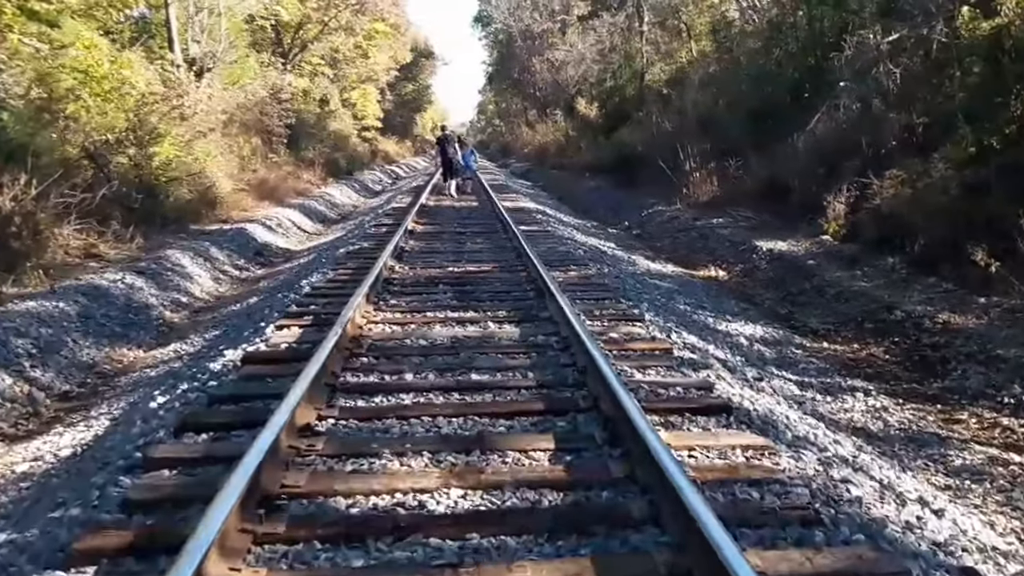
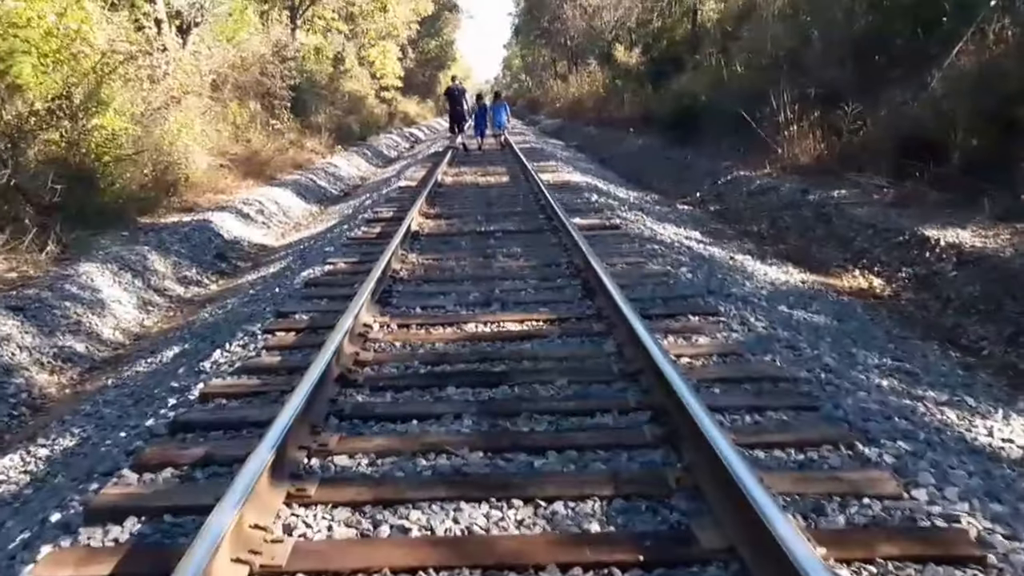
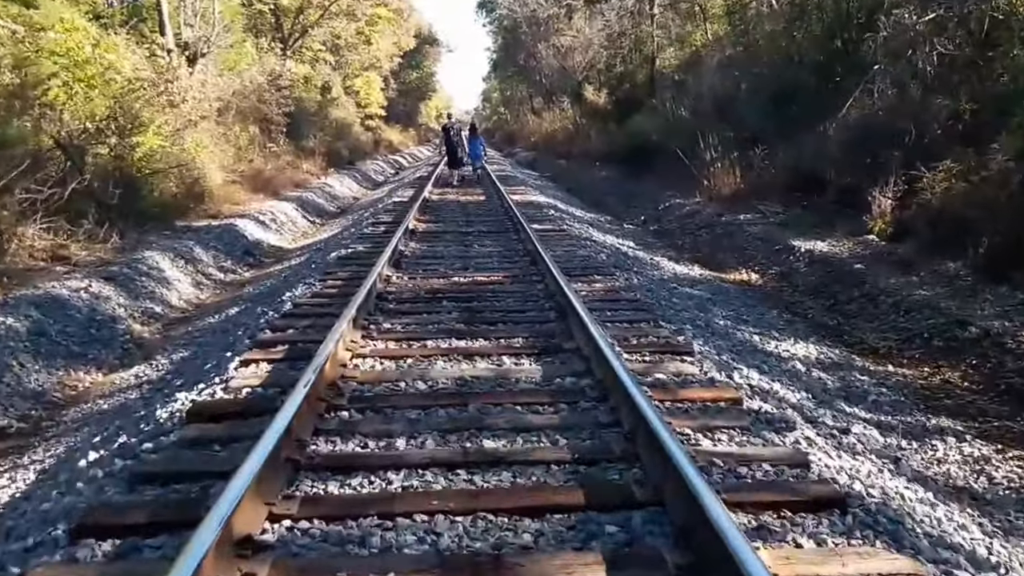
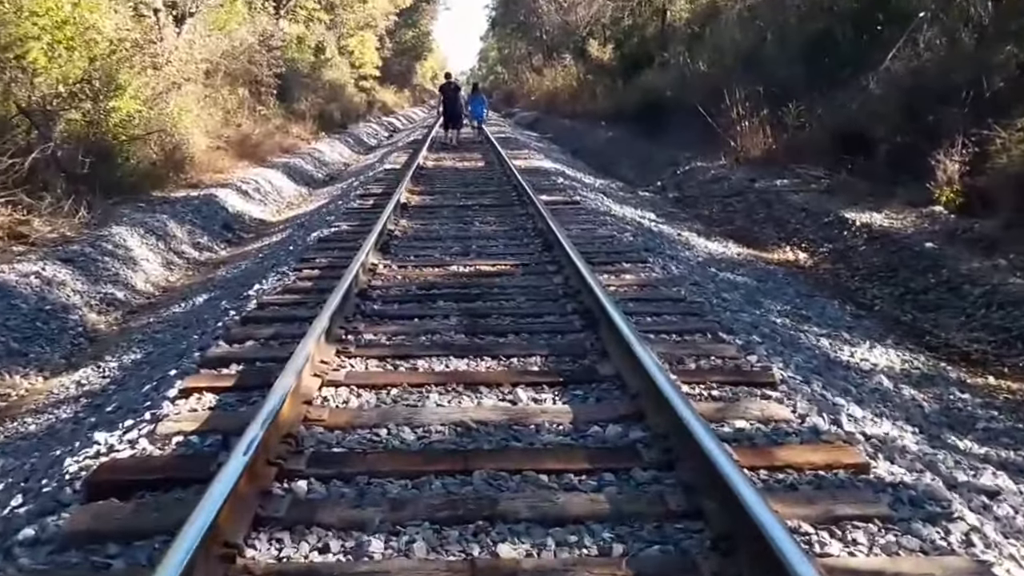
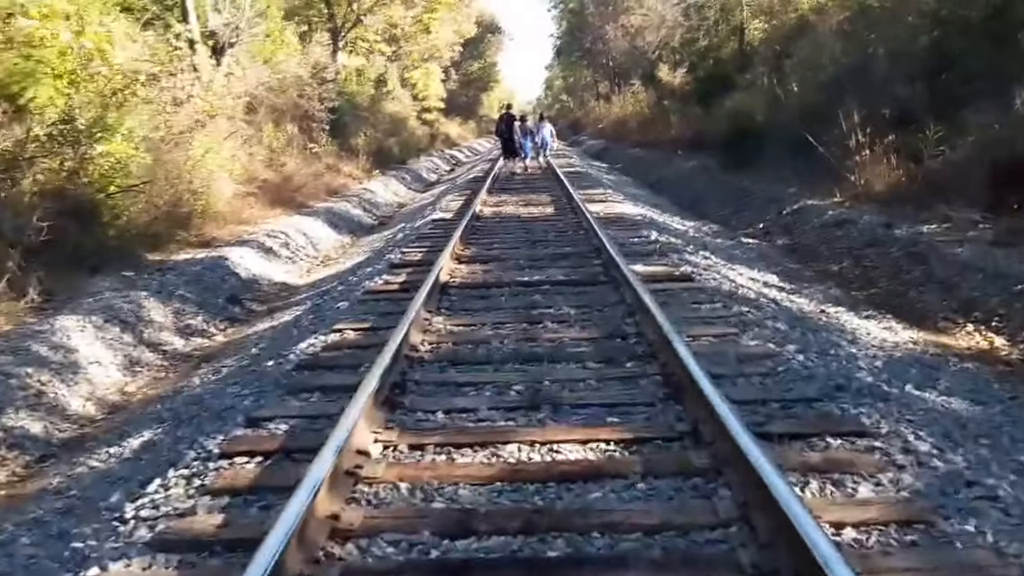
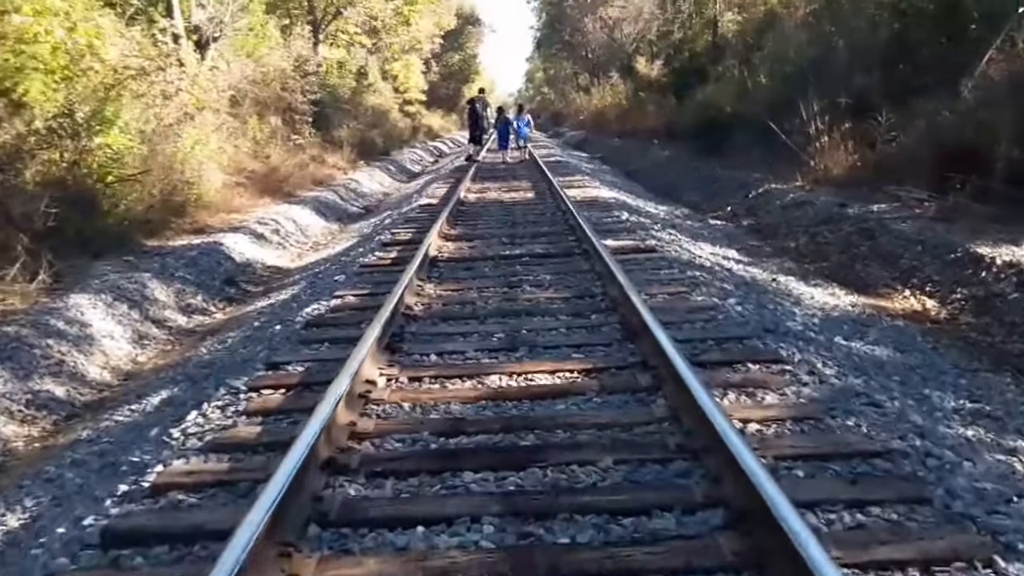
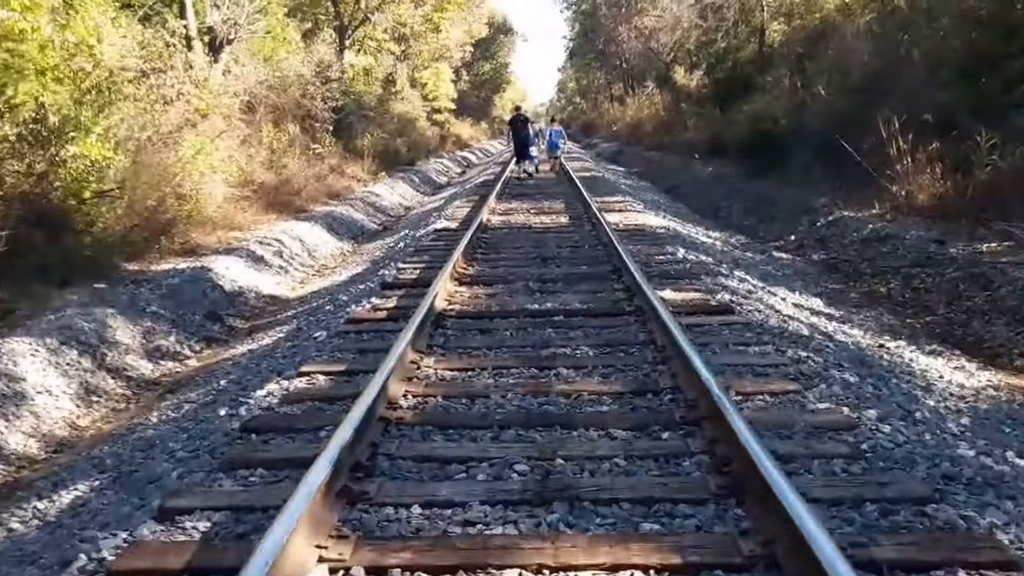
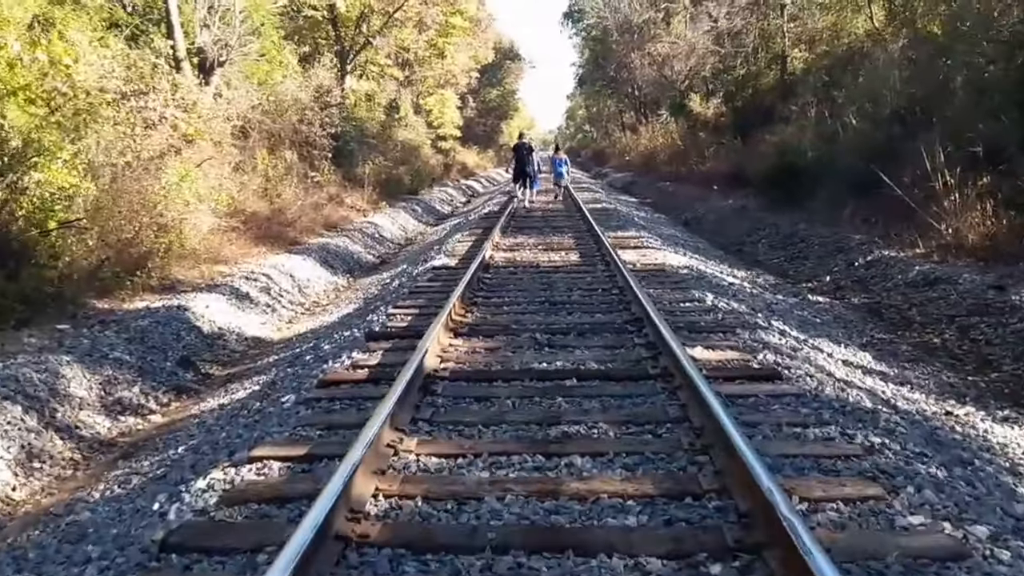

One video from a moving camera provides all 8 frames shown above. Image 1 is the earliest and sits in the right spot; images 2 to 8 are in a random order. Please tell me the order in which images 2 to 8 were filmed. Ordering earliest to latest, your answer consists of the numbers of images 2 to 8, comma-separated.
3, 4, 2, 6, 5, 7, 8
